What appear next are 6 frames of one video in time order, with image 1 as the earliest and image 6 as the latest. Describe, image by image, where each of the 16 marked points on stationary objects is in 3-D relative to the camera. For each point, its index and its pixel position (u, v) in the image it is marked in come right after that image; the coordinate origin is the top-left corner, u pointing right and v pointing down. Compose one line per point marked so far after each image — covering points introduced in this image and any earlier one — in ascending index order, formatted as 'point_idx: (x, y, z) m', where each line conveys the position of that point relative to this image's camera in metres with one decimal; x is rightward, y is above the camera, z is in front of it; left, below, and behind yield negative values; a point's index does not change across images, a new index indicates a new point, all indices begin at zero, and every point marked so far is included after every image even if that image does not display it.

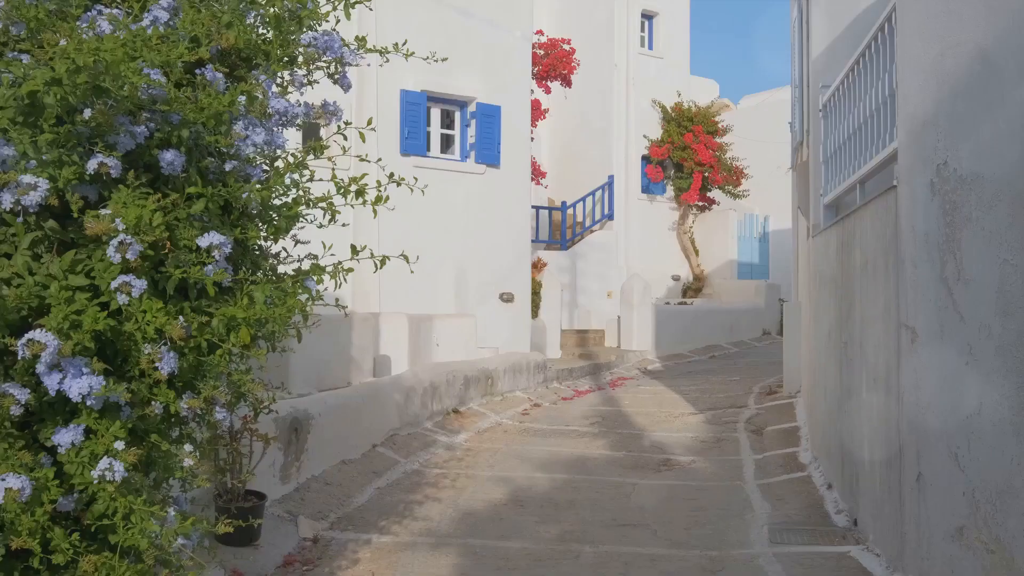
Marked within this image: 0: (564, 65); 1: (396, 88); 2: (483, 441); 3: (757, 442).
0: (+1.0, +4.1, +17.3) m
1: (-1.6, +2.8, +13.3) m
2: (-0.3, -1.5, +9.2) m
3: (+2.3, -1.4, +8.8) m
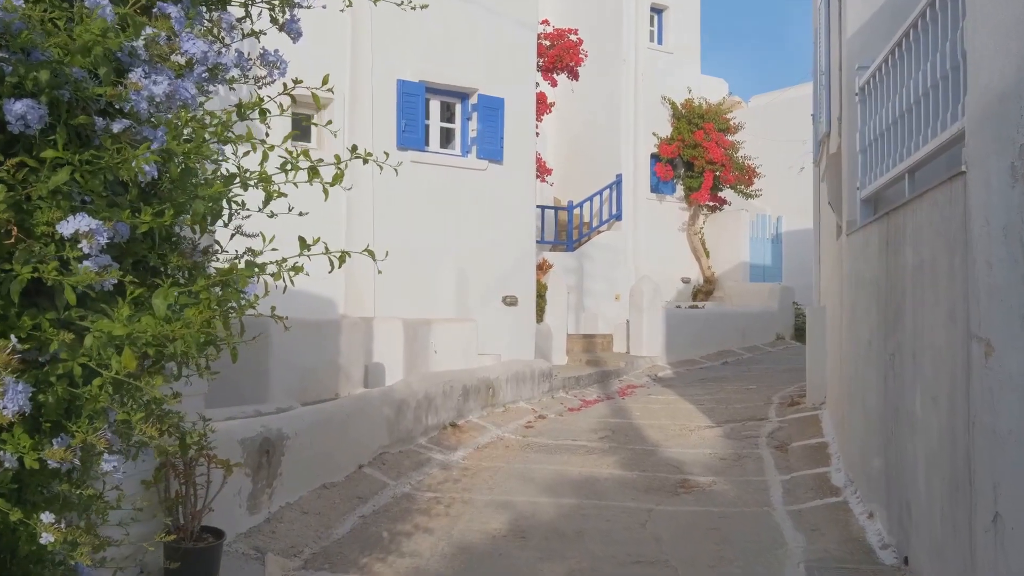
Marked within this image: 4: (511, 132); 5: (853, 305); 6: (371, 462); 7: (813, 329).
0: (+1.0, +4.1, +16.6) m
1: (-1.6, +2.8, +12.5) m
2: (-0.3, -1.5, +8.4) m
3: (+2.3, -1.5, +8.0) m
4: (0.0, +2.3, +13.8) m
5: (+2.4, -0.1, +6.8) m
6: (-1.1, -1.4, +7.5) m
7: (+3.1, -0.4, +9.8) m
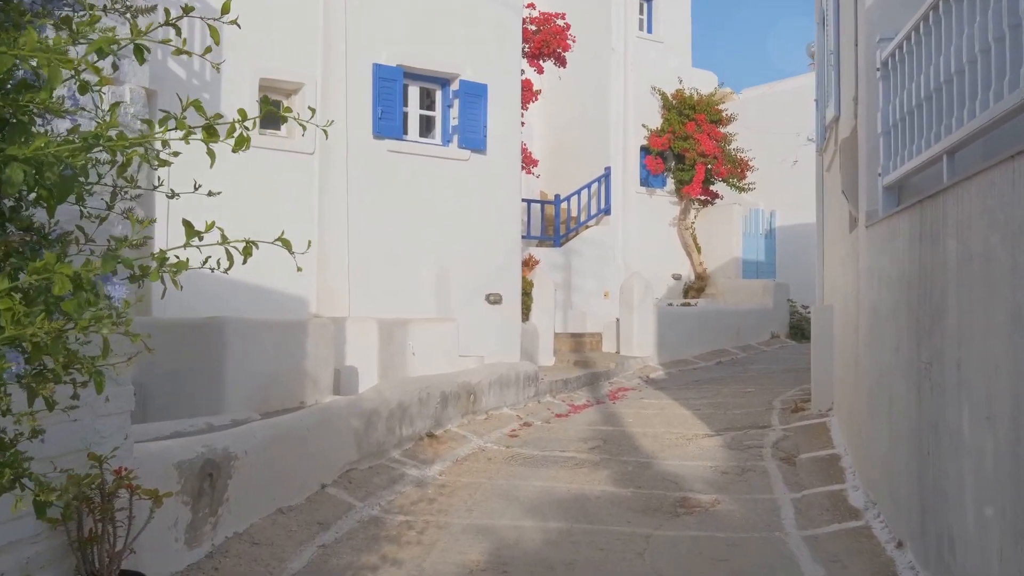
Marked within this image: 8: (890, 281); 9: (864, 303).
0: (+0.8, +4.1, +15.8) m
1: (-1.8, +2.8, +11.7) m
2: (-0.4, -1.5, +7.6) m
3: (+2.1, -1.4, +7.3) m
4: (-0.2, +2.3, +13.0) m
5: (+2.3, -0.1, +6.1) m
6: (-1.2, -1.4, +6.7) m
7: (+3.0, -0.4, +9.1) m
8: (+2.2, 0.0, +5.6) m
9: (+2.4, -0.1, +6.5) m
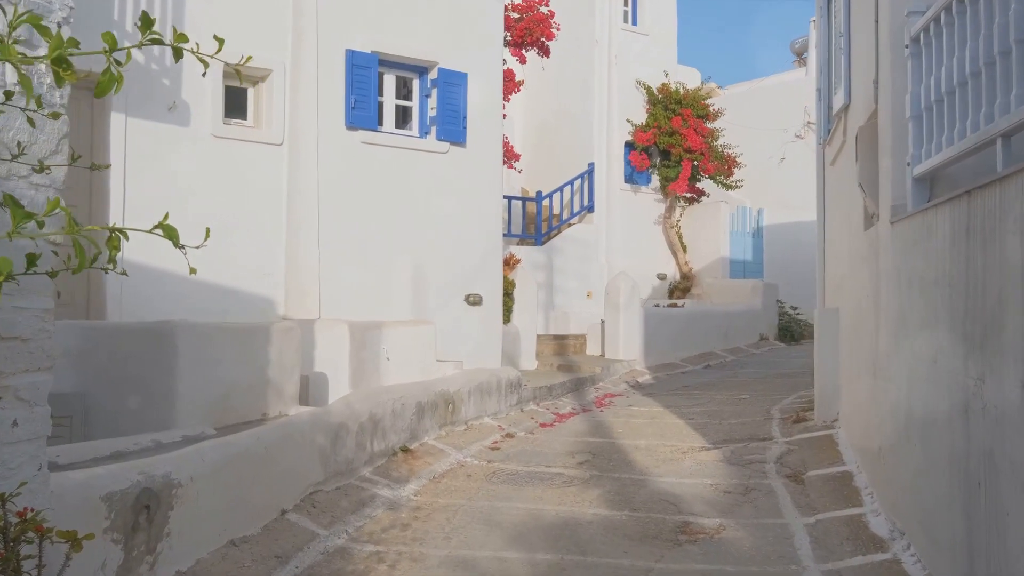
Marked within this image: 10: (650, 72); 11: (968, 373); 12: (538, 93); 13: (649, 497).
0: (+0.5, +4.1, +15.2) m
1: (-2.0, +2.8, +11.0) m
2: (-0.5, -1.5, +6.9) m
3: (+2.0, -1.4, +6.6) m
4: (-0.5, +2.3, +12.4) m
5: (+2.2, -0.1, +5.5) m
6: (-1.4, -1.4, +6.0) m
7: (+2.8, -0.4, +8.5) m
8: (+2.1, 0.0, +4.9) m
9: (+2.3, -0.1, +5.8) m
10: (+2.9, +4.5, +19.7) m
11: (+2.0, -0.4, +4.3) m
12: (+0.5, +4.1, +20.0) m
13: (+1.0, -1.5, +6.8) m
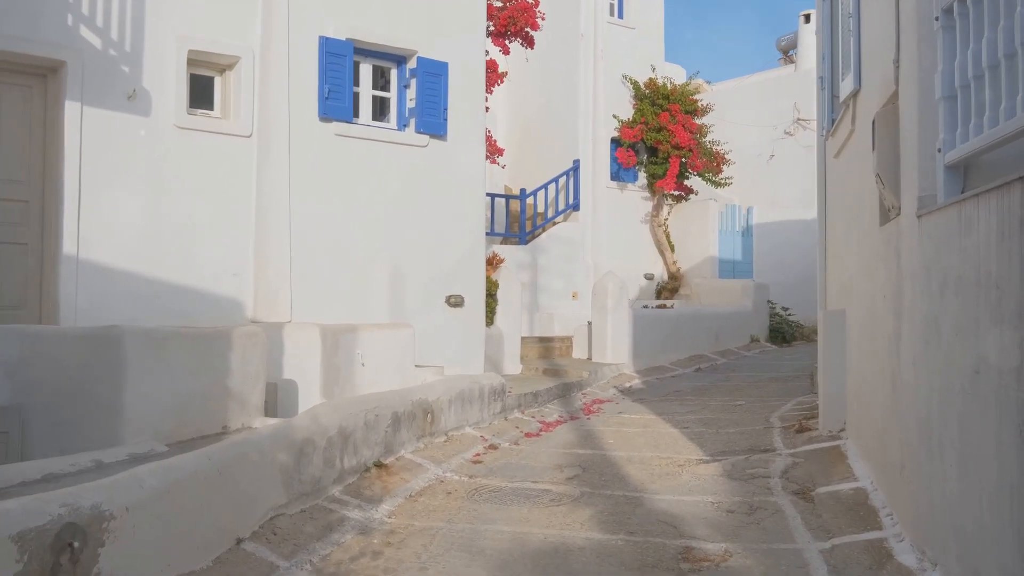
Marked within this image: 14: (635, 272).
0: (+0.2, +4.1, +14.6) m
1: (-2.2, +2.8, +10.4) m
2: (-0.7, -1.5, +6.3) m
3: (+1.9, -1.5, +6.1) m
4: (-0.7, +2.3, +11.7) m
5: (+2.1, -0.1, +4.9) m
6: (-1.4, -1.4, +5.4) m
7: (+2.7, -0.4, +7.9) m
8: (+2.1, 0.0, +4.4) m
9: (+2.2, -0.1, +5.3) m
10: (+2.5, +4.5, +19.1) m
11: (+2.0, -0.4, +3.7) m
12: (+0.2, +4.1, +19.4) m
13: (+0.9, -1.5, +6.2) m
14: (+2.5, +0.3, +19.0) m
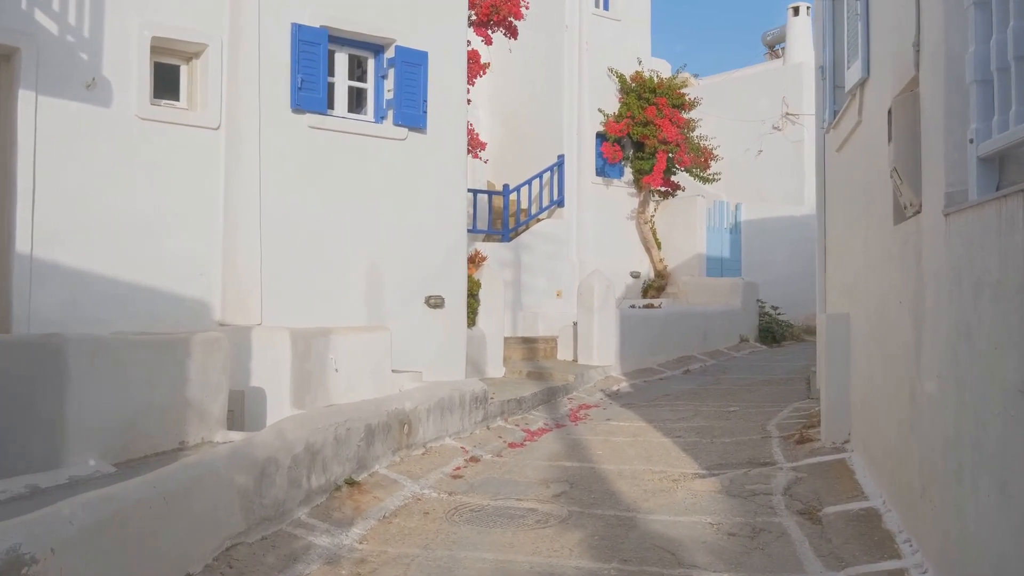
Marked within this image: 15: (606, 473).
0: (0.0, +4.1, +14.0) m
1: (-2.4, +2.8, +9.8) m
2: (-0.8, -1.5, +5.8) m
3: (+1.8, -1.5, +5.6) m
4: (-0.9, +2.3, +11.2) m
5: (+2.1, -0.2, +4.4) m
6: (-1.5, -1.4, +4.8) m
7: (+2.5, -0.5, +7.5) m
8: (+2.0, 0.0, +3.9) m
9: (+2.1, -0.1, +4.8) m
10: (+2.2, +4.5, +18.6) m
11: (+1.9, -0.4, +3.2) m
12: (-0.1, +4.1, +18.8) m
13: (+0.8, -1.5, +5.7) m
14: (+2.2, +0.4, +18.5) m
15: (+0.7, -1.5, +7.5) m
